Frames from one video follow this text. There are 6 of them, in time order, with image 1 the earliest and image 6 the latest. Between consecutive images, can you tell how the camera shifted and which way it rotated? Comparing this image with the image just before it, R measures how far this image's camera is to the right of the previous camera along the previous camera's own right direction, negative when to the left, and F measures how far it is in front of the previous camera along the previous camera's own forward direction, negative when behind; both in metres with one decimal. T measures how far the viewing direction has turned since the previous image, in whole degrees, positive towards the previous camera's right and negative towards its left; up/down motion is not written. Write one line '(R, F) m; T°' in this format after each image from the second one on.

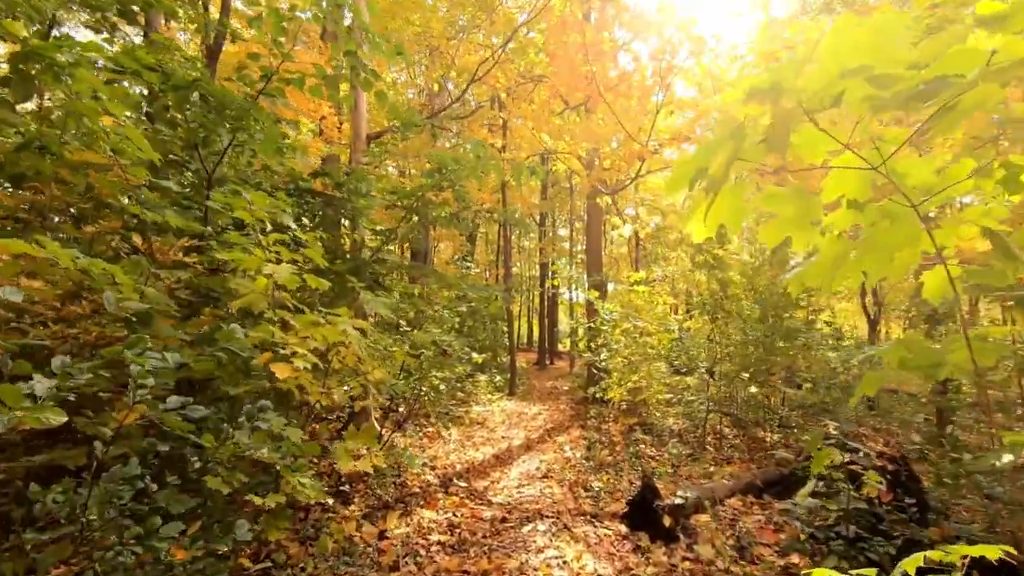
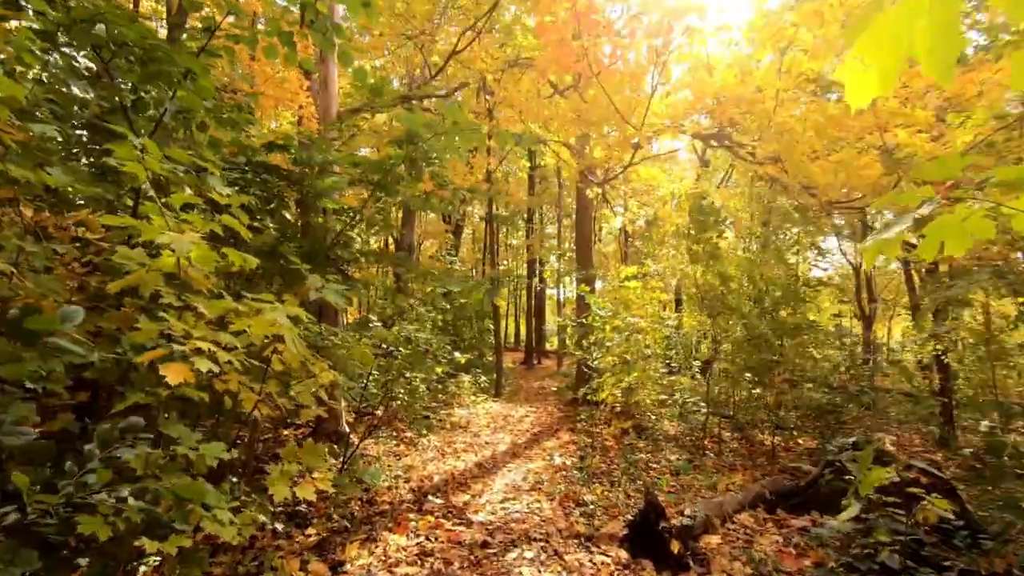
(0.0, +0.5) m; +1°
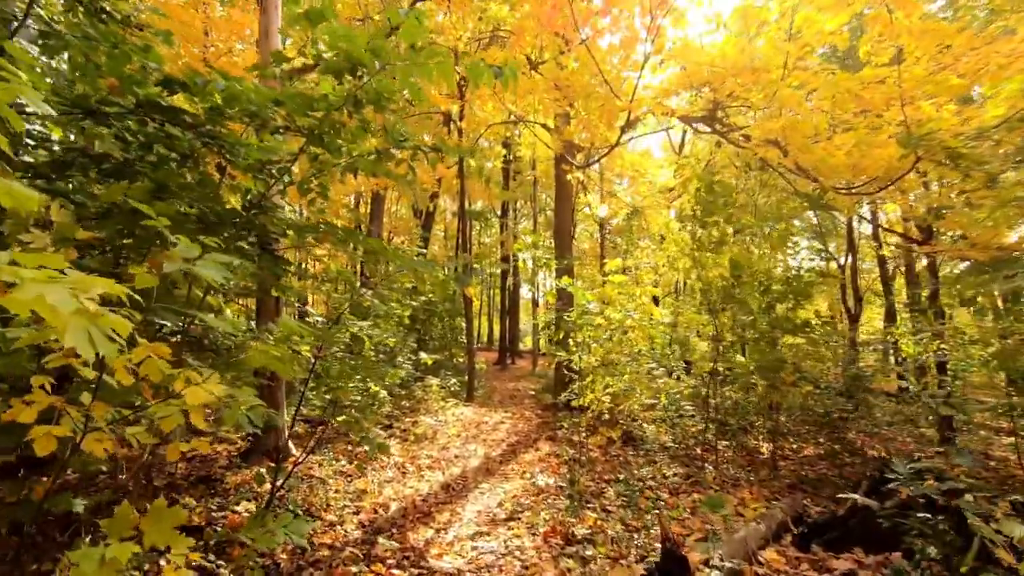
(0.0, +0.8) m; +3°
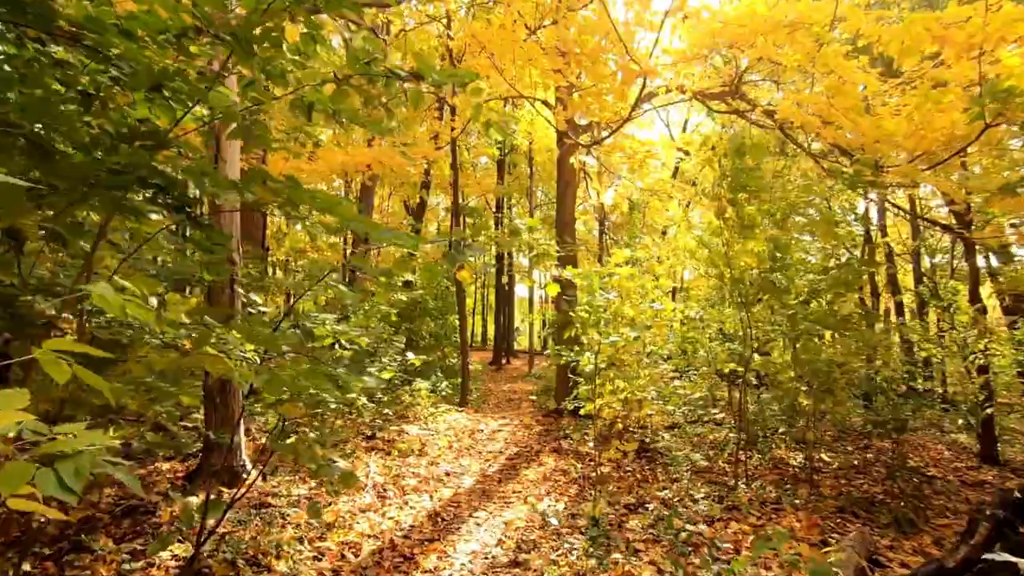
(-0.1, +0.7) m; +1°
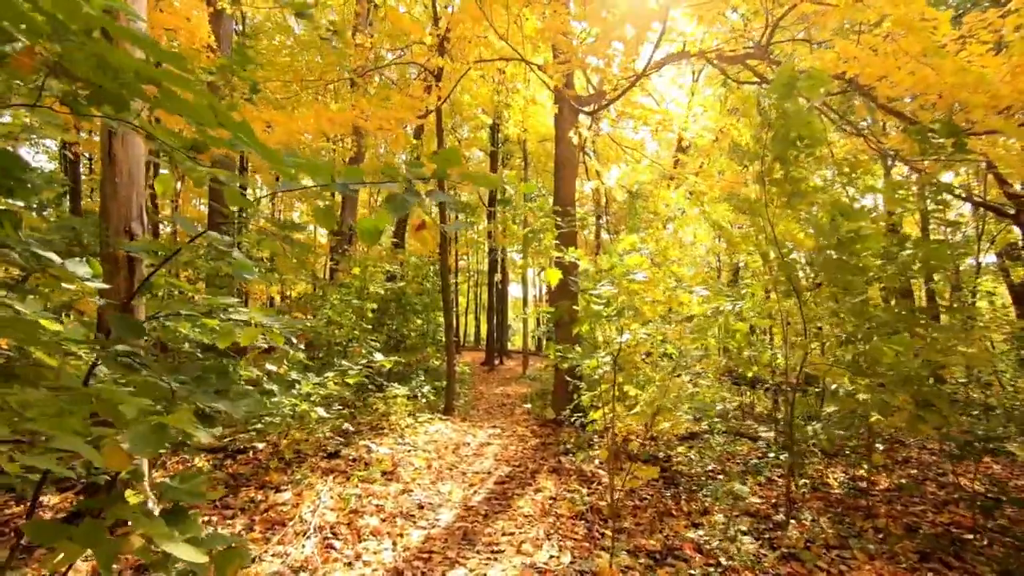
(0.0, +0.9) m; +1°
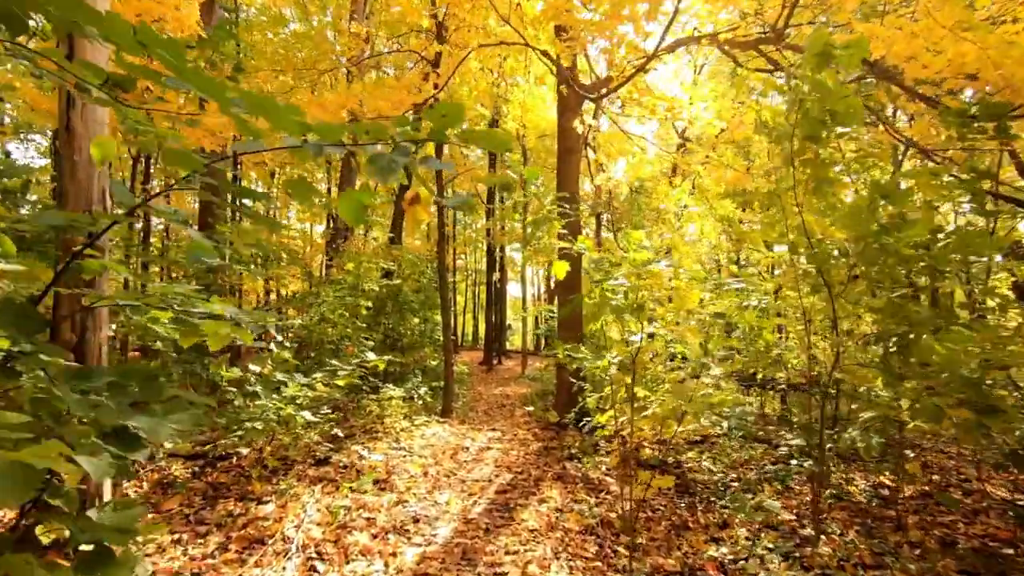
(0.0, +0.3) m; 0°
